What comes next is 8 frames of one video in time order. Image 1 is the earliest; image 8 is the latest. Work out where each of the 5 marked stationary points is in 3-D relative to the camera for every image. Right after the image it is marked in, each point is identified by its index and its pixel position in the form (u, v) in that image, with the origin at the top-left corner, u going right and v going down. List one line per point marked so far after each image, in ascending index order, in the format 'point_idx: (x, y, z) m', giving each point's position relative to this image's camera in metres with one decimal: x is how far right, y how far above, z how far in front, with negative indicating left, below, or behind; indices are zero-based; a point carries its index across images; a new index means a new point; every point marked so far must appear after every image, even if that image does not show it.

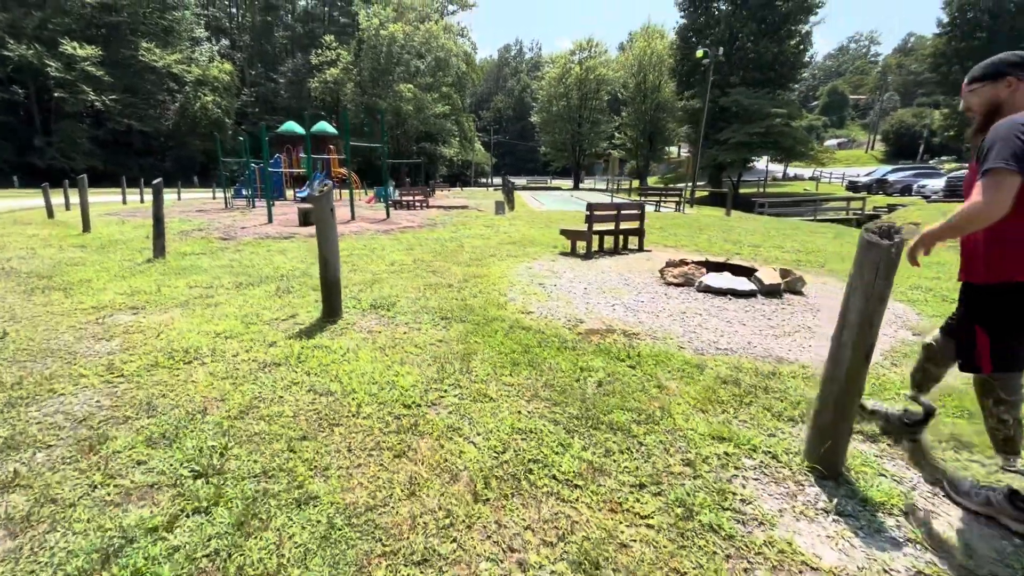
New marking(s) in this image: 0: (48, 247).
0: (-8.0, +0.7, +8.3) m
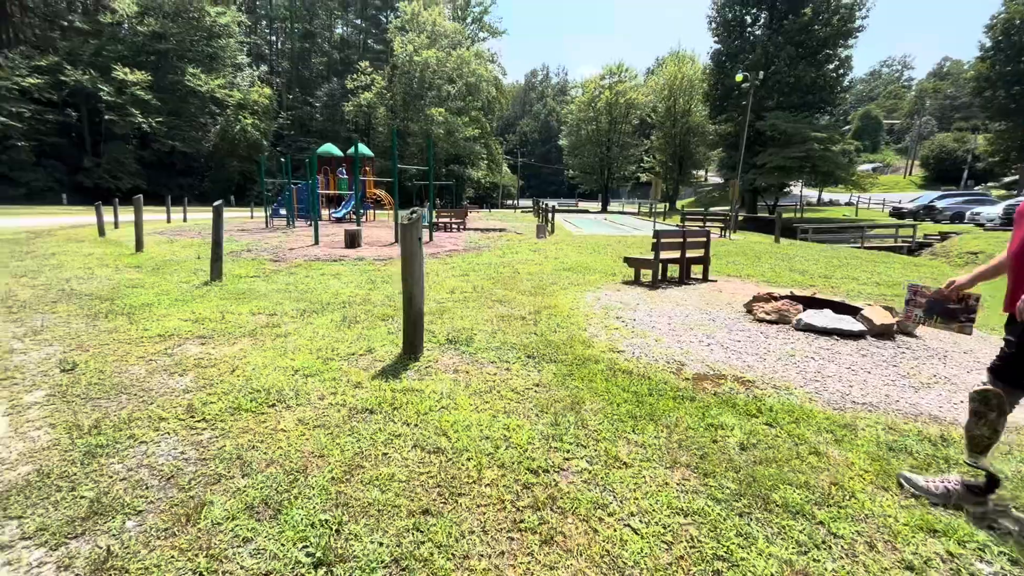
0: (-7.0, +0.4, +8.3) m
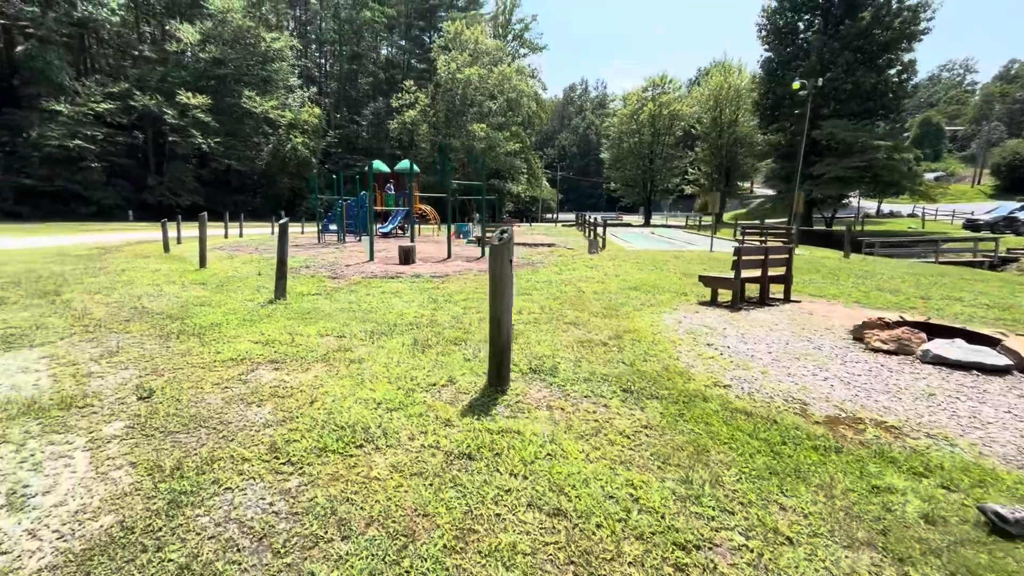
0: (-6.0, +0.1, +8.4) m
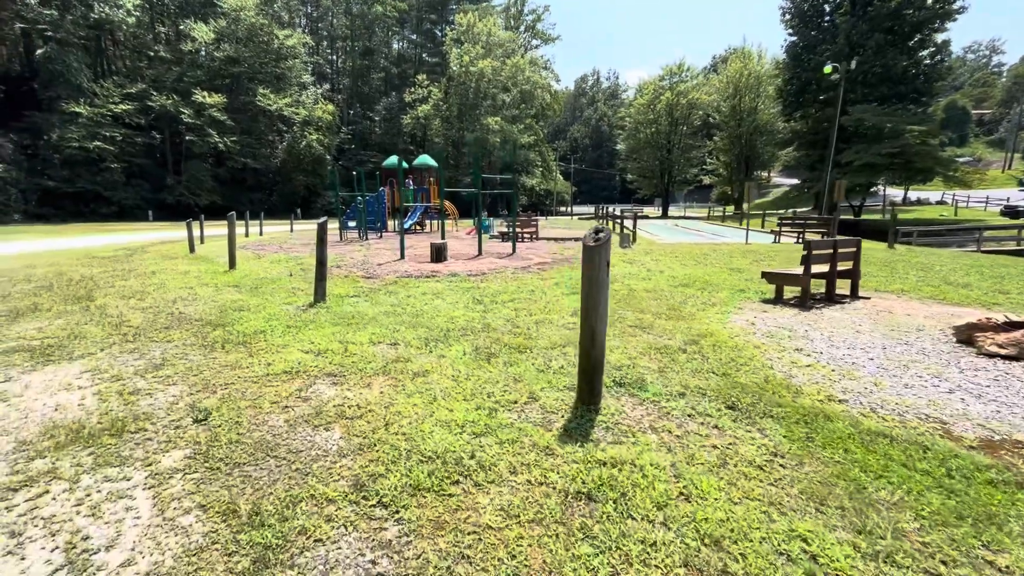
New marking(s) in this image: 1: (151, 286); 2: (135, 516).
0: (-5.2, 0.0, +8.1) m
1: (-6.1, 0.0, +8.1) m
2: (-1.7, -1.1, +2.2) m
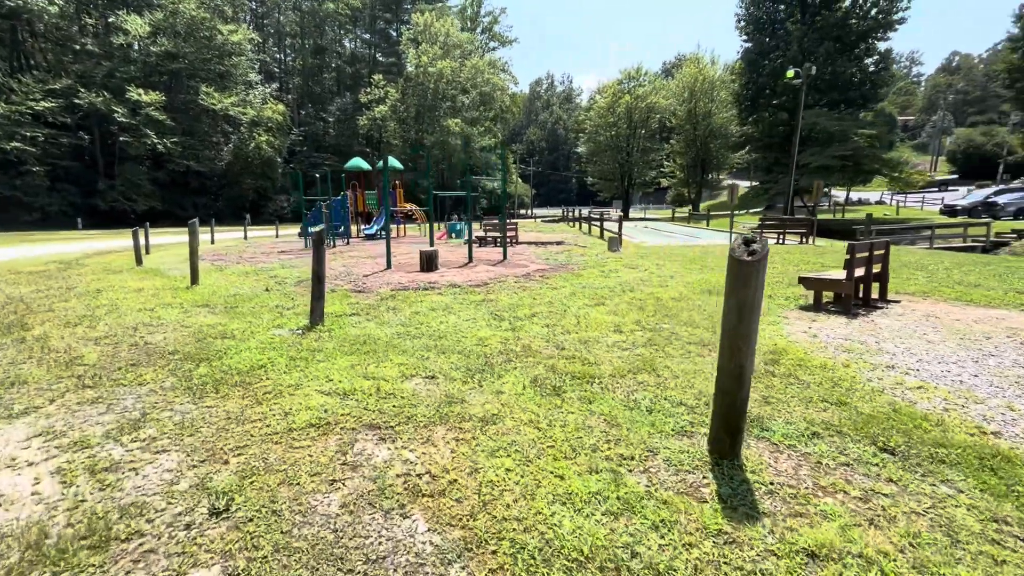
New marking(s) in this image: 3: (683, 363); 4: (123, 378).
0: (-5.0, -0.3, +7.0) m
1: (-5.8, -0.3, +6.8) m
2: (-1.0, -1.2, +1.4) m
3: (+1.5, -0.7, +4.2) m
4: (-3.3, -0.7, +4.1) m
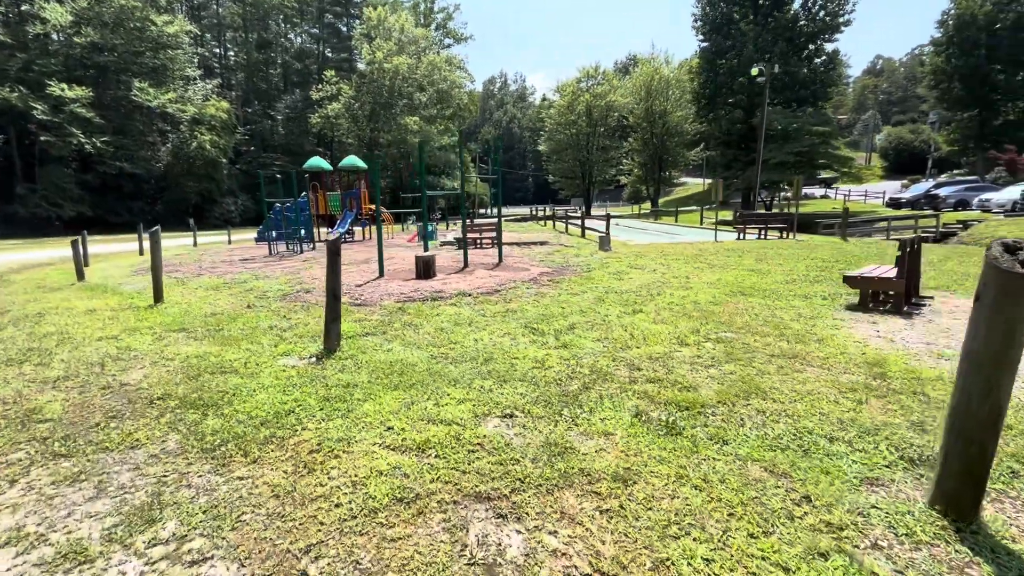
0: (-4.6, -0.5, +5.8) m
1: (-5.4, -0.6, +5.6) m
2: (-0.1, -1.4, +0.6) m
3: (+2.1, -0.7, +3.7) m
4: (-2.6, -1.0, +3.1) m
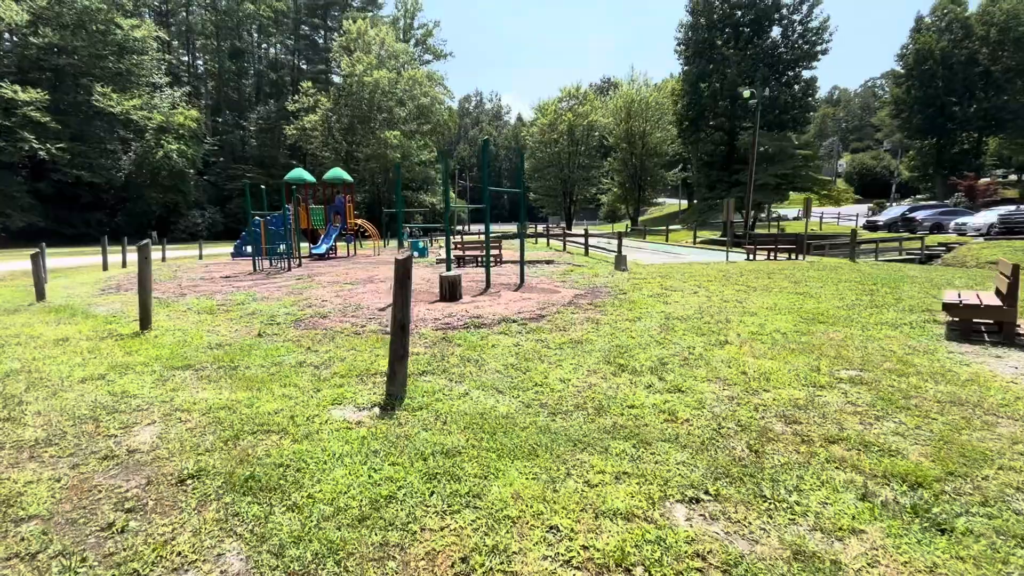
0: (-3.8, -0.8, +4.7) m
1: (-4.6, -0.8, +4.4) m
2: (+1.0, -1.5, -0.2) m
3: (+3.0, -1.0, +3.0) m
4: (-1.7, -1.1, +2.1) m
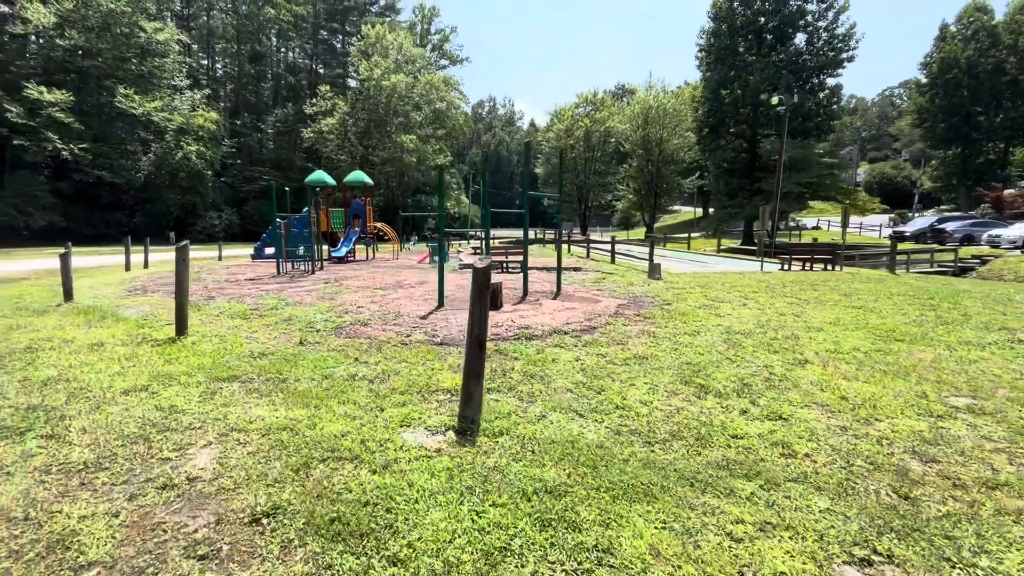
0: (-3.2, -0.8, +4.4) m
1: (-4.0, -0.9, +4.2) m
2: (+1.5, -1.5, -0.6) m
3: (+3.6, -1.1, +2.6) m
4: (-1.1, -1.2, +1.8) m
